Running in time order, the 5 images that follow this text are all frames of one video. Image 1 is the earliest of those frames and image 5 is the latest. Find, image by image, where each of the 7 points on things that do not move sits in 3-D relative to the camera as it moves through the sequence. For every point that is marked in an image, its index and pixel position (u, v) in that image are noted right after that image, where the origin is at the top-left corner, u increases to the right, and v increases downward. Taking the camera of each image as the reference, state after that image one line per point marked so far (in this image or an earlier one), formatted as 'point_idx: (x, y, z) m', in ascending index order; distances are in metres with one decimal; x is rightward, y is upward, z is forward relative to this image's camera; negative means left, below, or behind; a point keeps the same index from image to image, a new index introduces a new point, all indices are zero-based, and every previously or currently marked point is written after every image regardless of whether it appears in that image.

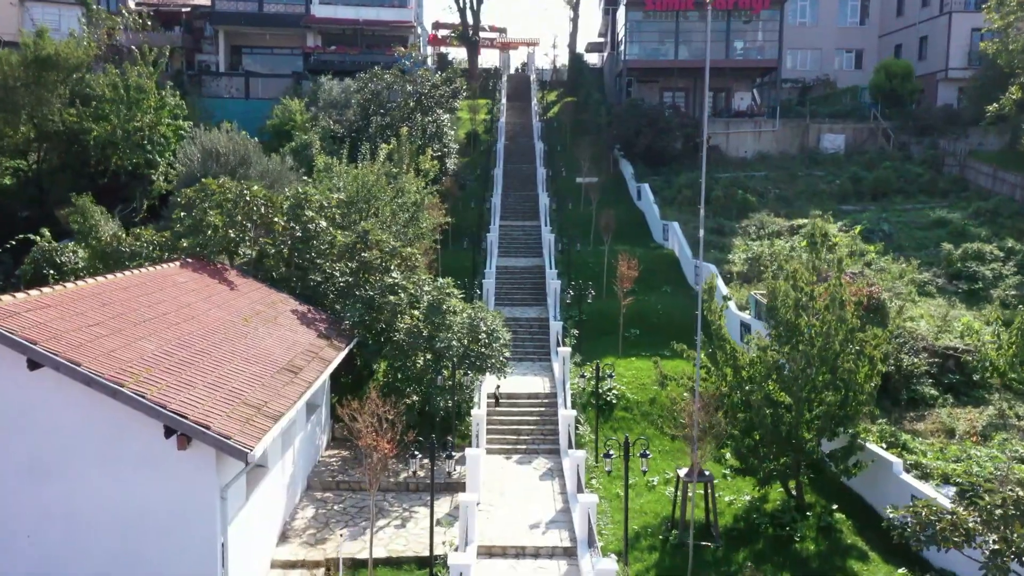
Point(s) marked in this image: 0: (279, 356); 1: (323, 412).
0: (-3.3, -1.0, +14.8) m
1: (-3.3, -2.2, +18.1) m
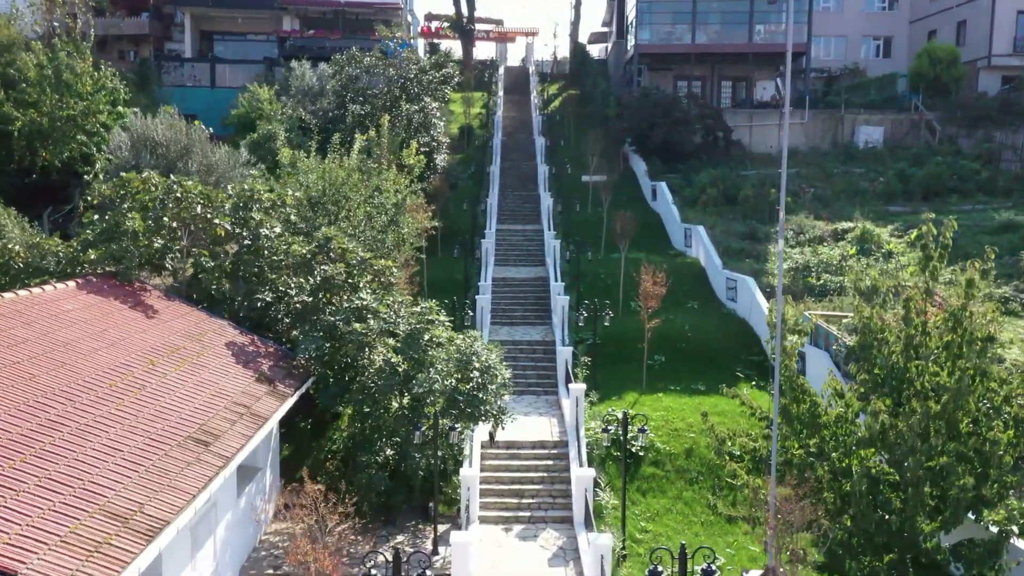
0: (-3.3, -1.3, +10.6) m
1: (-3.3, -2.5, +13.9) m
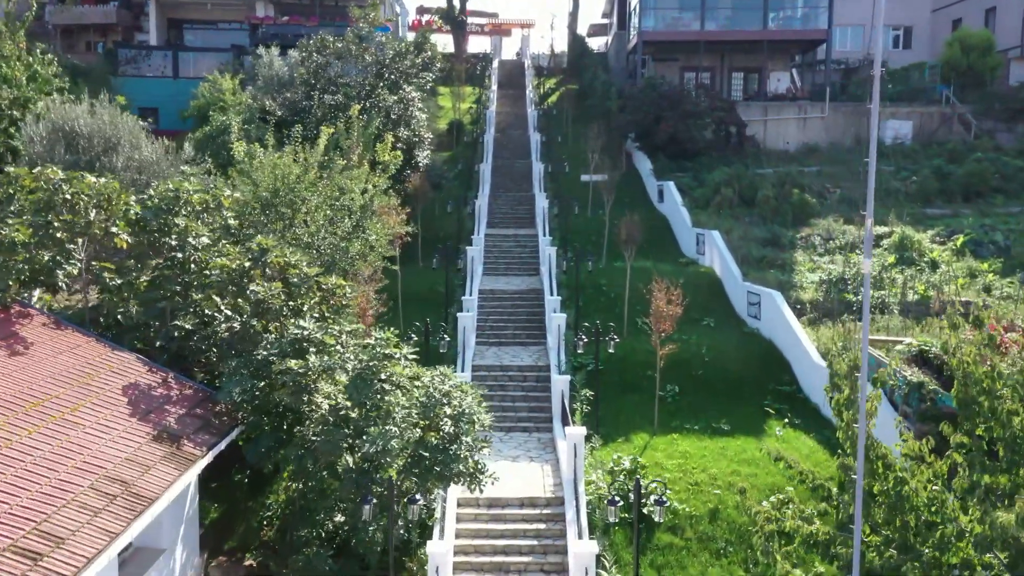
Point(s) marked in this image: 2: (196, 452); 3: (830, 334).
0: (-3.5, -1.6, +7.5) m
1: (-3.5, -2.8, +10.8) m
2: (-3.1, -1.6, +10.1) m
3: (+5.4, -0.8, +17.6) m
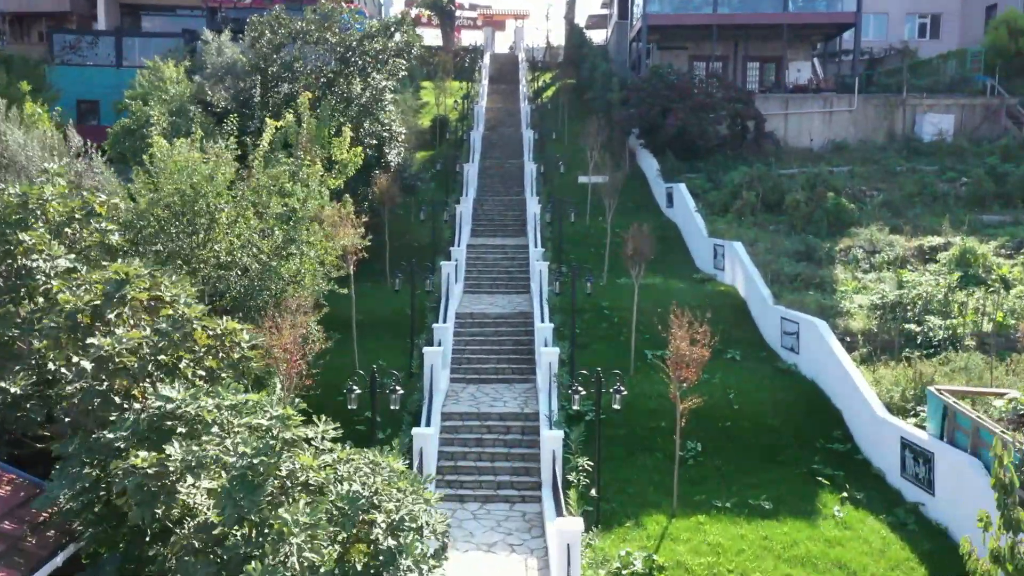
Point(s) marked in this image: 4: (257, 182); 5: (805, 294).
0: (-3.8, -2.0, +3.8) m
1: (-3.8, -3.2, +7.1) m
2: (-3.4, -2.0, +6.4) m
3: (+5.1, -1.2, +13.9) m
4: (-3.3, +1.4, +14.5) m
5: (+4.9, -0.1, +17.2) m
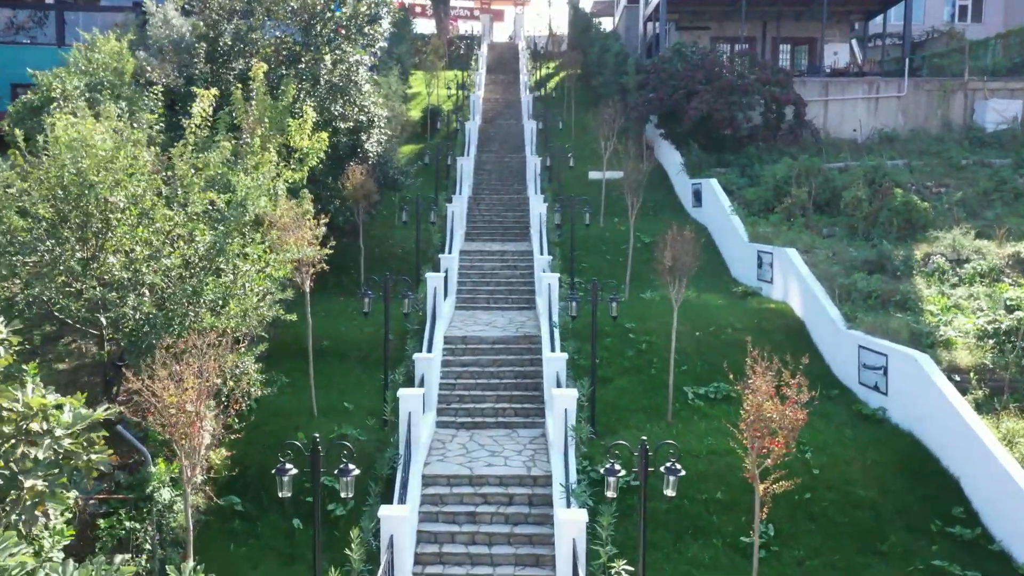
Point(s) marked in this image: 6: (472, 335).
0: (-3.7, -2.2, +0.1) m
1: (-3.7, -3.4, +3.4) m
2: (-3.3, -2.2, +2.8) m
3: (+5.1, -1.4, +10.3) m
4: (-3.3, +1.2, +10.9) m
5: (+4.9, -0.4, +13.6) m
6: (-0.6, -0.7, +14.5) m
